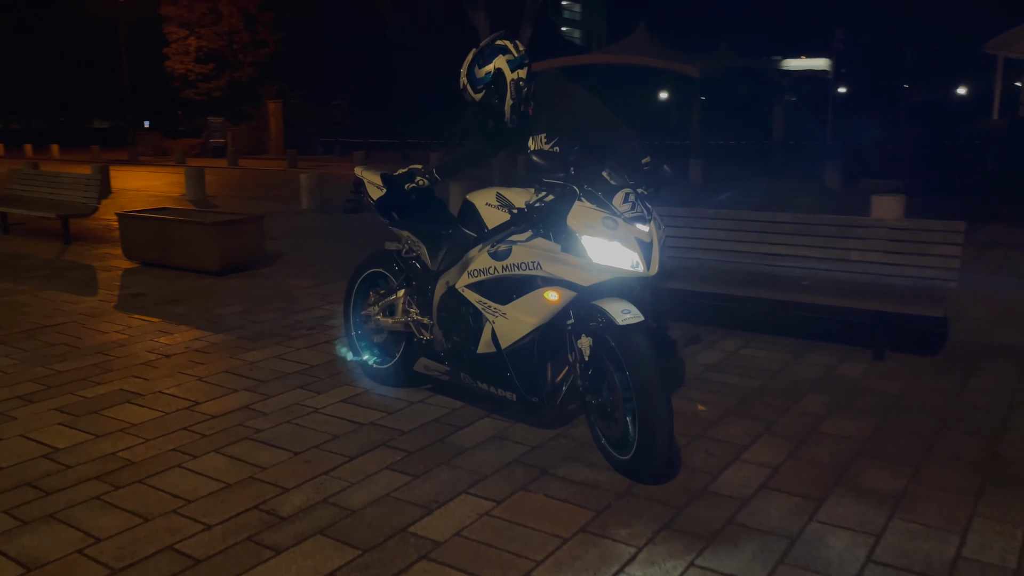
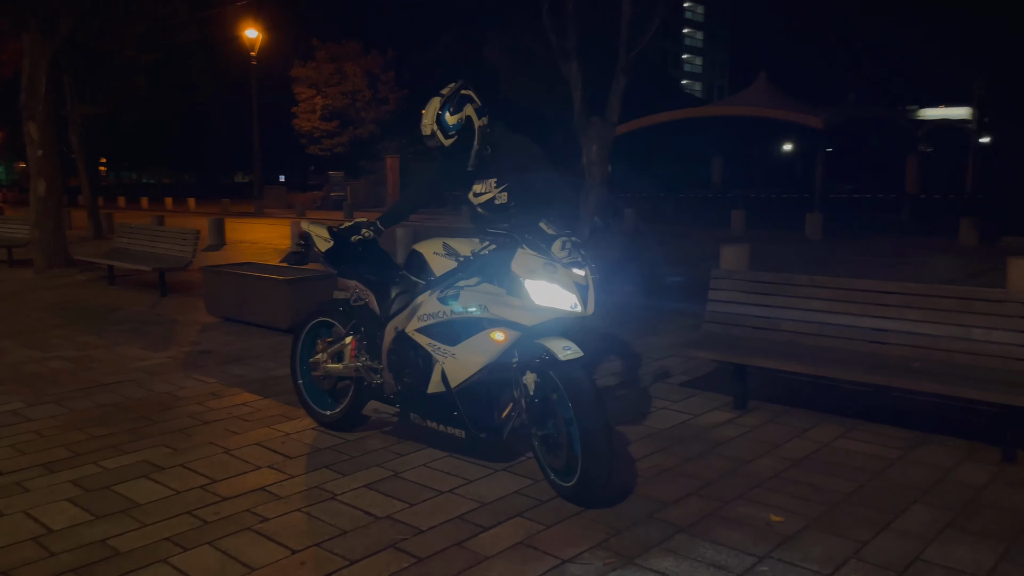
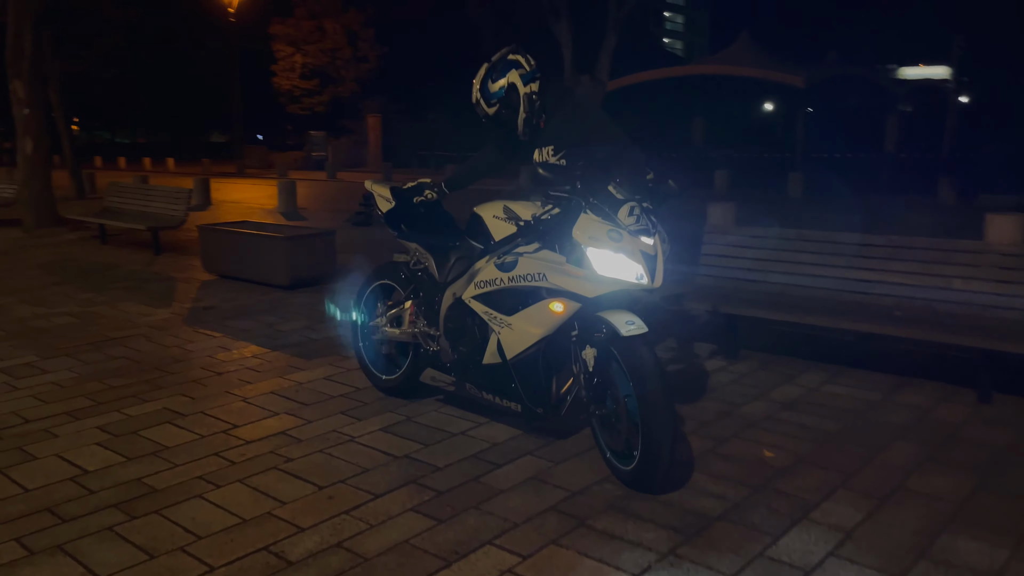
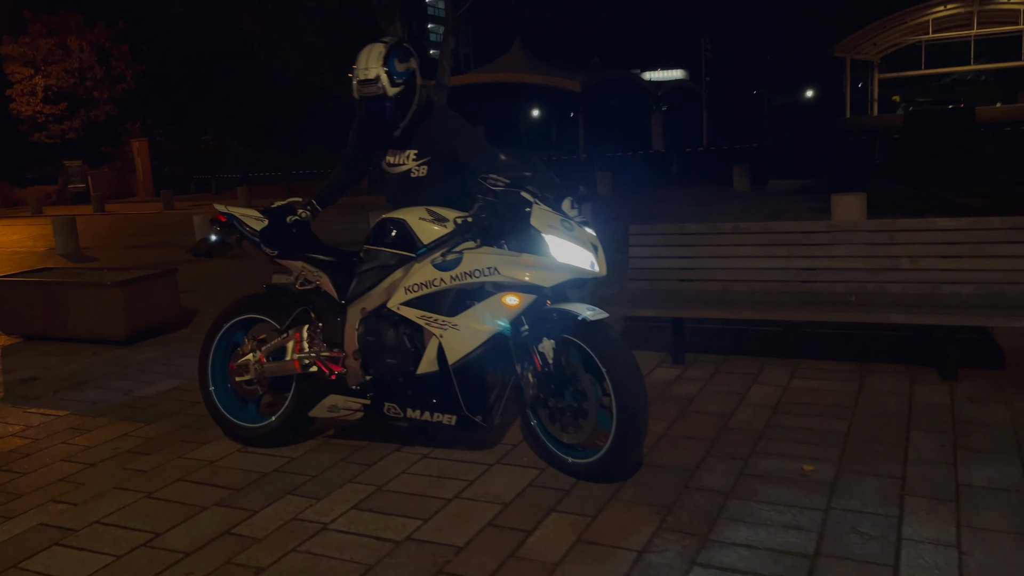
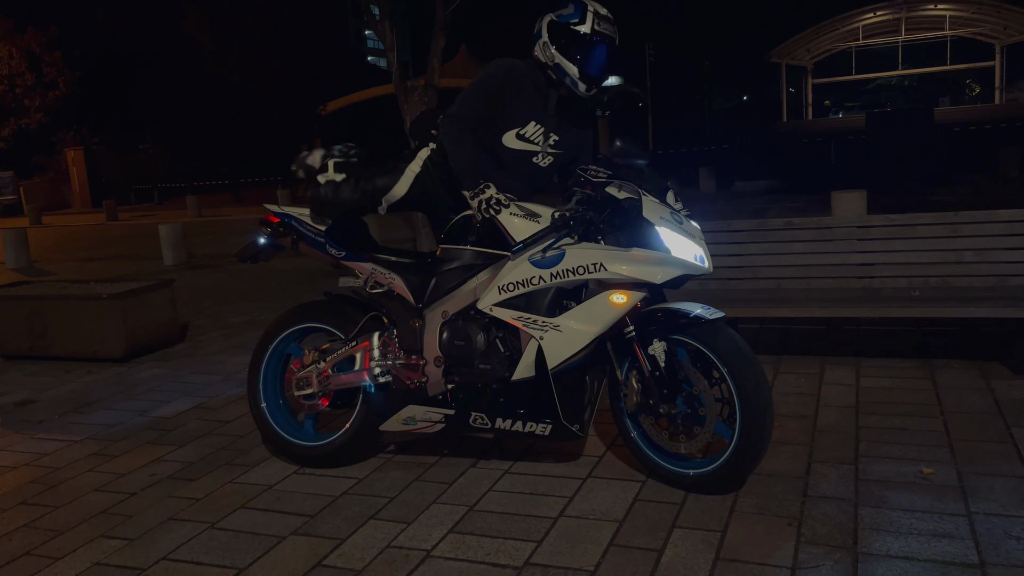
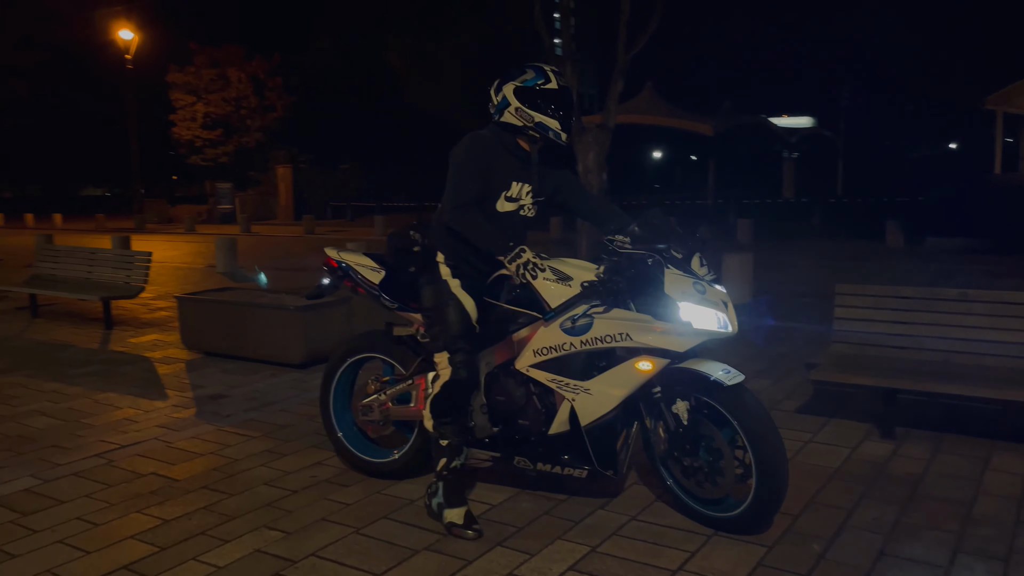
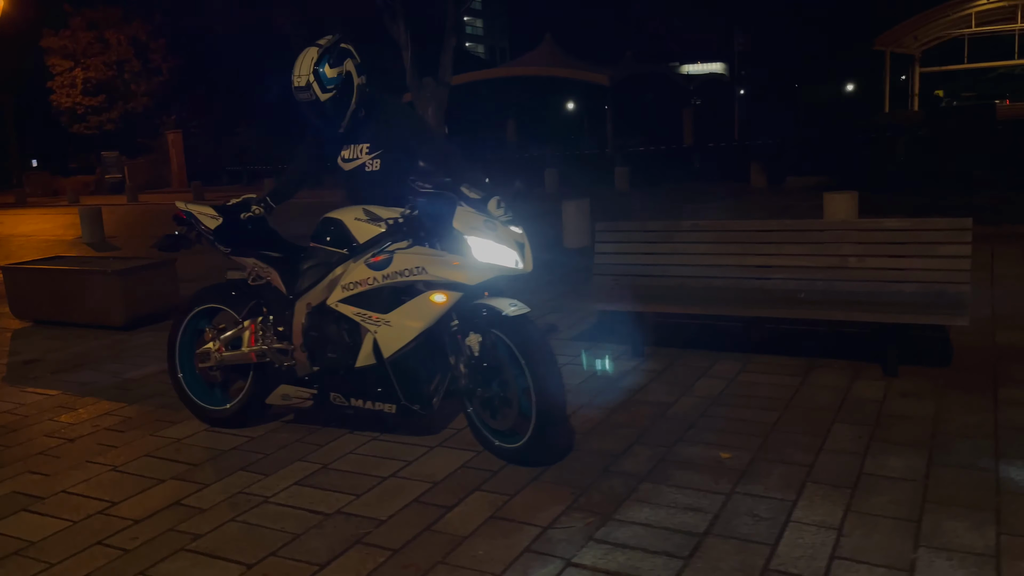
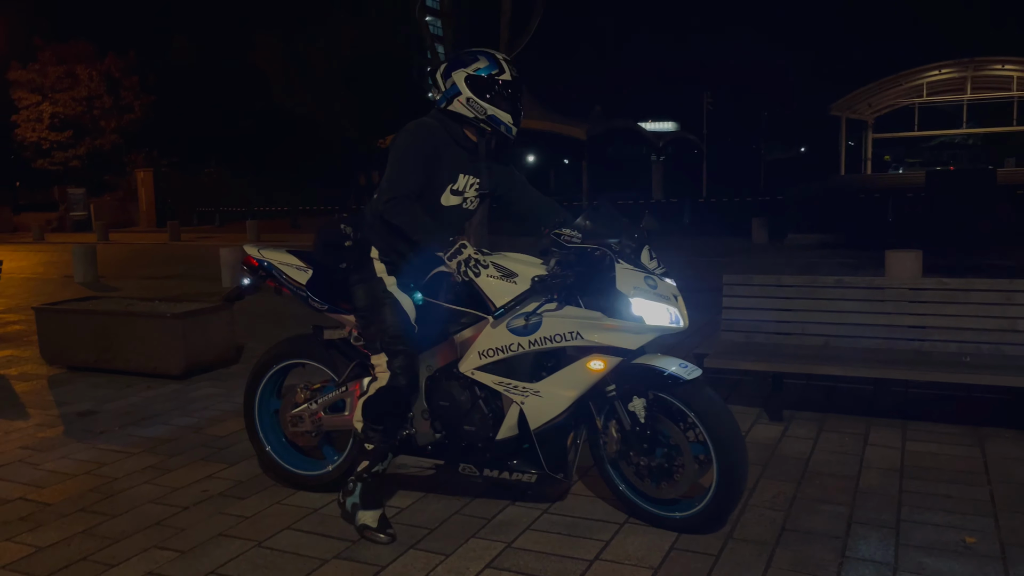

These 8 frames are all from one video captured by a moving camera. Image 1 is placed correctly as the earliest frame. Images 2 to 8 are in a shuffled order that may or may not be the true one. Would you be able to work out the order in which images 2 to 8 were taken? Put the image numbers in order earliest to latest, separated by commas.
3, 2, 7, 4, 5, 8, 6
